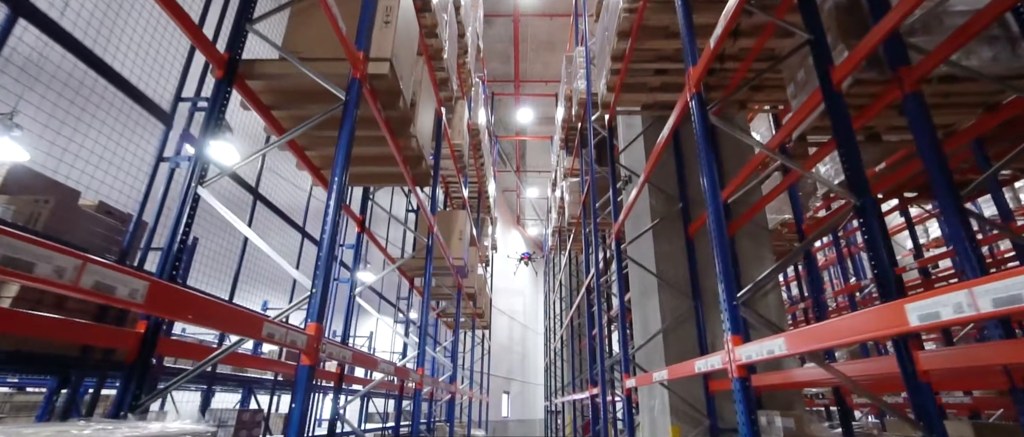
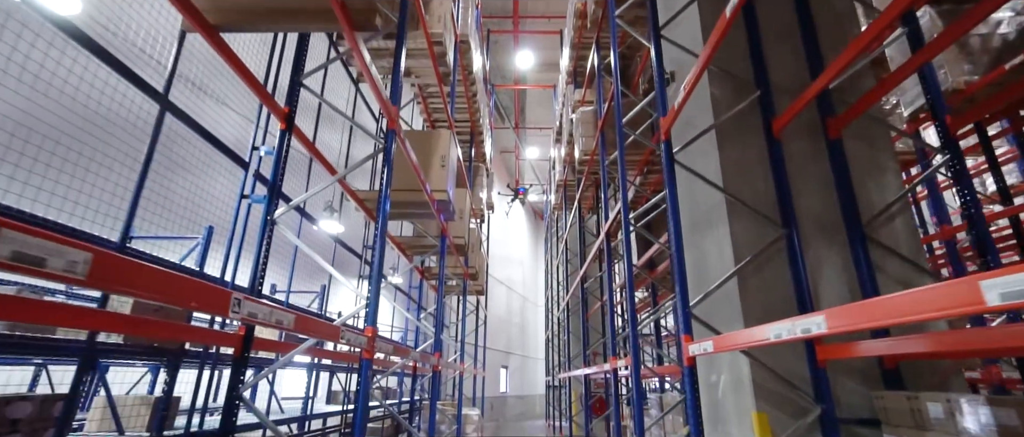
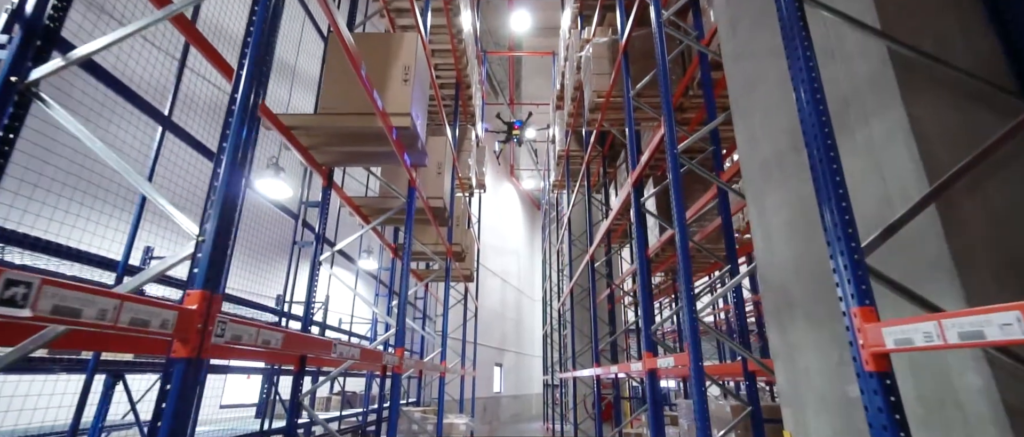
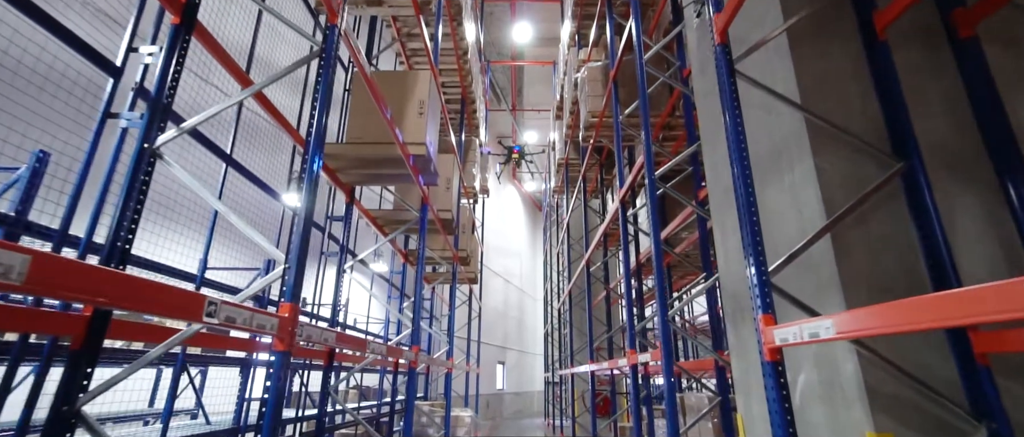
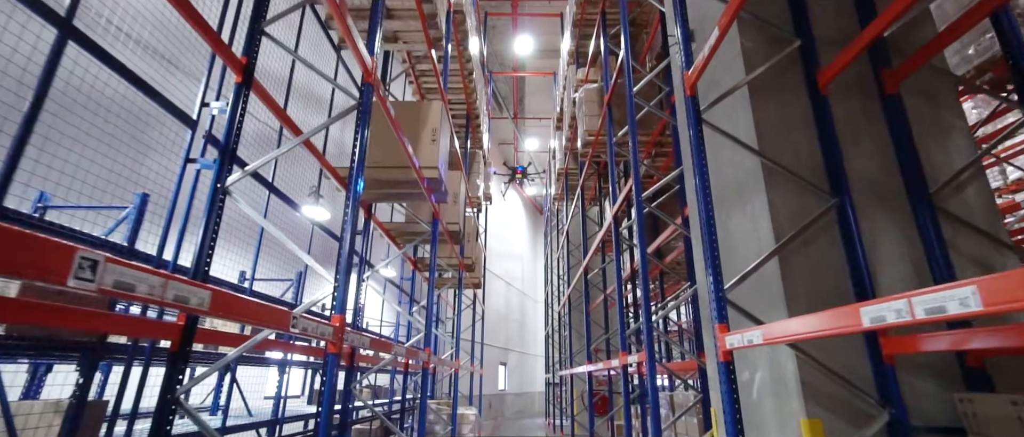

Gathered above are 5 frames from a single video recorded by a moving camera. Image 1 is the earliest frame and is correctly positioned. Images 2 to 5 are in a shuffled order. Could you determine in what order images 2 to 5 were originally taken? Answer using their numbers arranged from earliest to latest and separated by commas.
2, 5, 4, 3
